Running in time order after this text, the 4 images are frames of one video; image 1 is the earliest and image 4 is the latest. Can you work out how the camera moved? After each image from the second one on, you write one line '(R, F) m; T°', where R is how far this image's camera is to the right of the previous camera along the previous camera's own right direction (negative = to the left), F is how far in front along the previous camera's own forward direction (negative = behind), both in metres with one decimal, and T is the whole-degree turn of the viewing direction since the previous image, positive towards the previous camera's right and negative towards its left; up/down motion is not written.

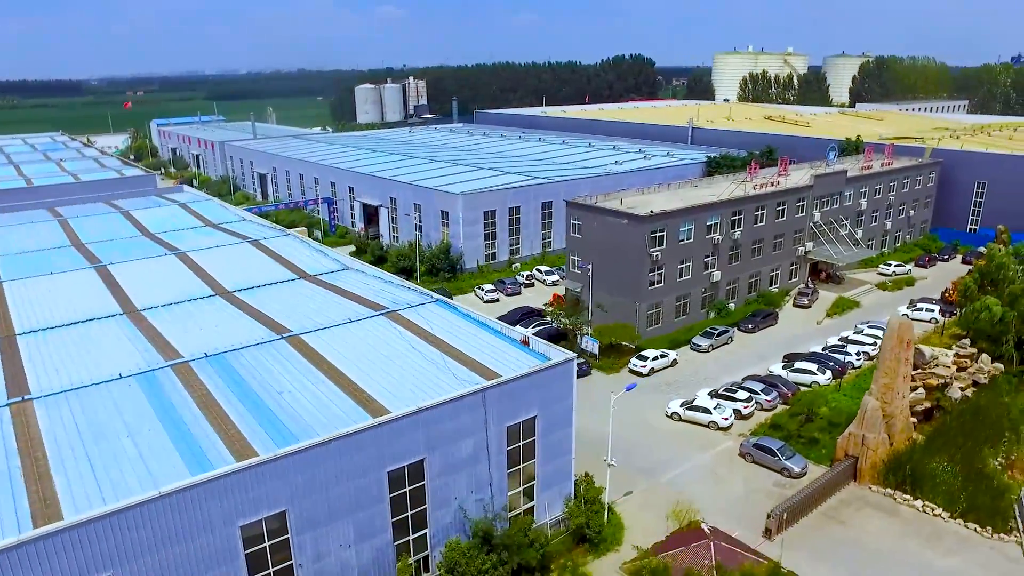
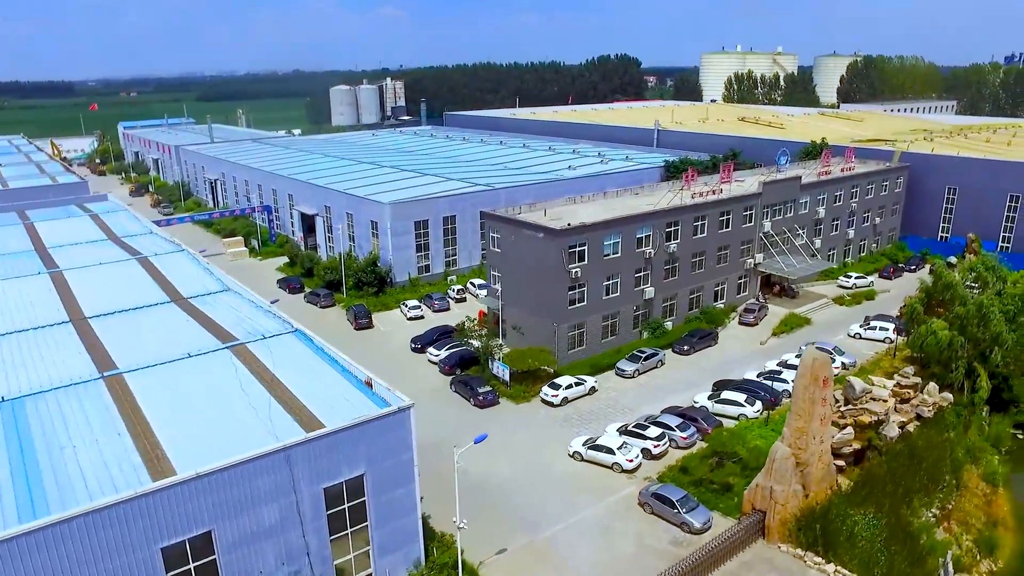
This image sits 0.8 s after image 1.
(+3.6, +2.7) m; 0°
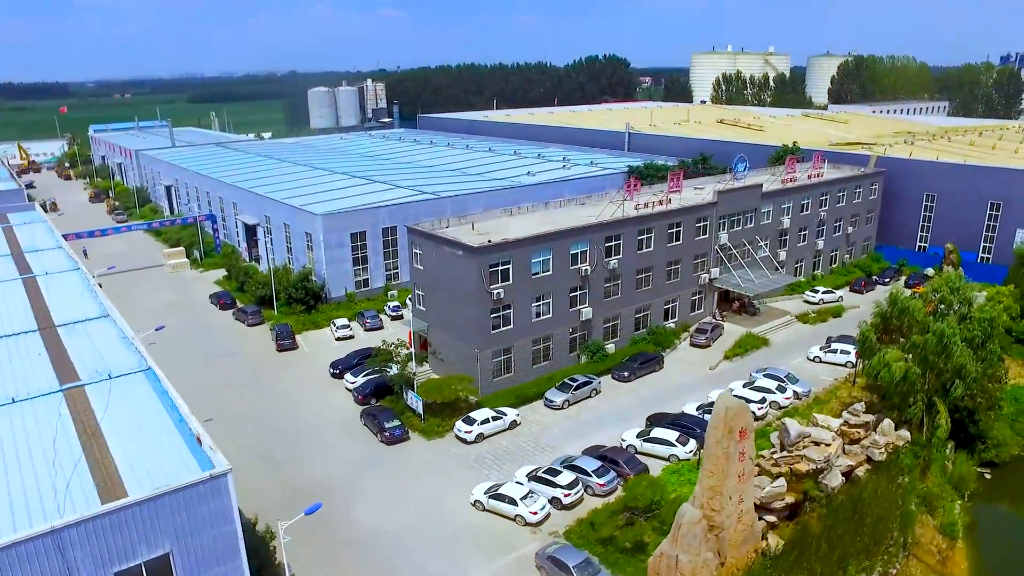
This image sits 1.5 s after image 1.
(+2.8, +2.6) m; 0°
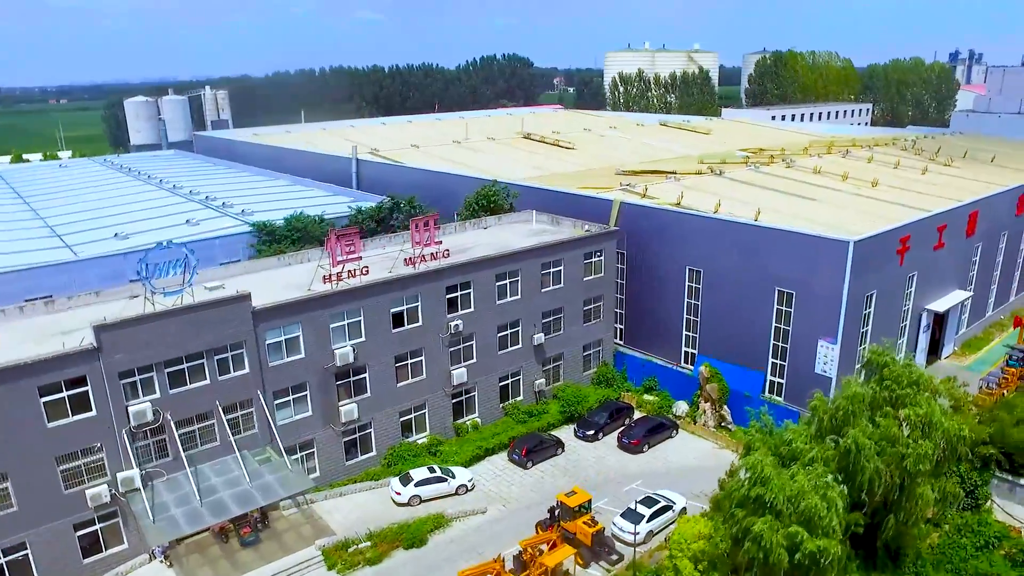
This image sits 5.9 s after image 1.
(+16.5, +16.8) m; 0°
